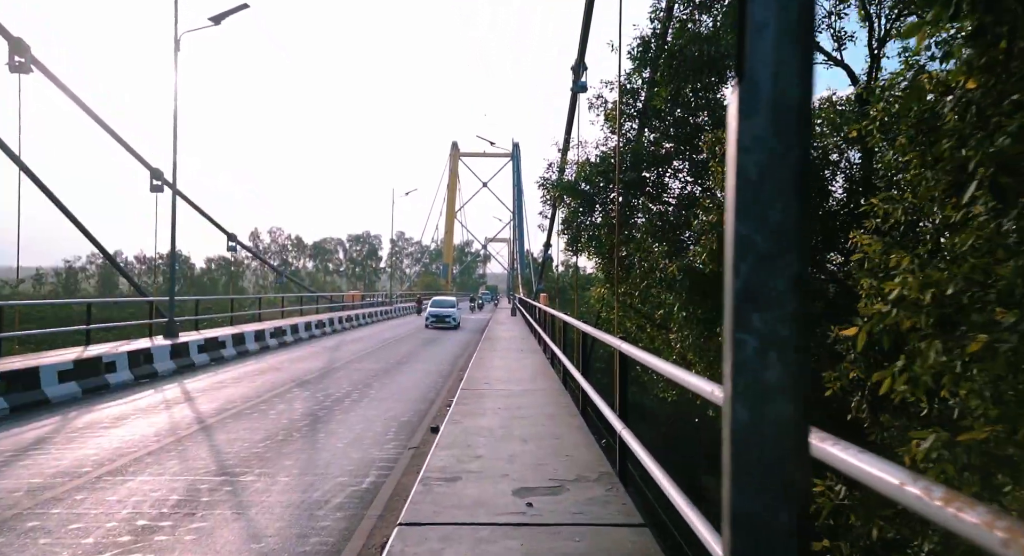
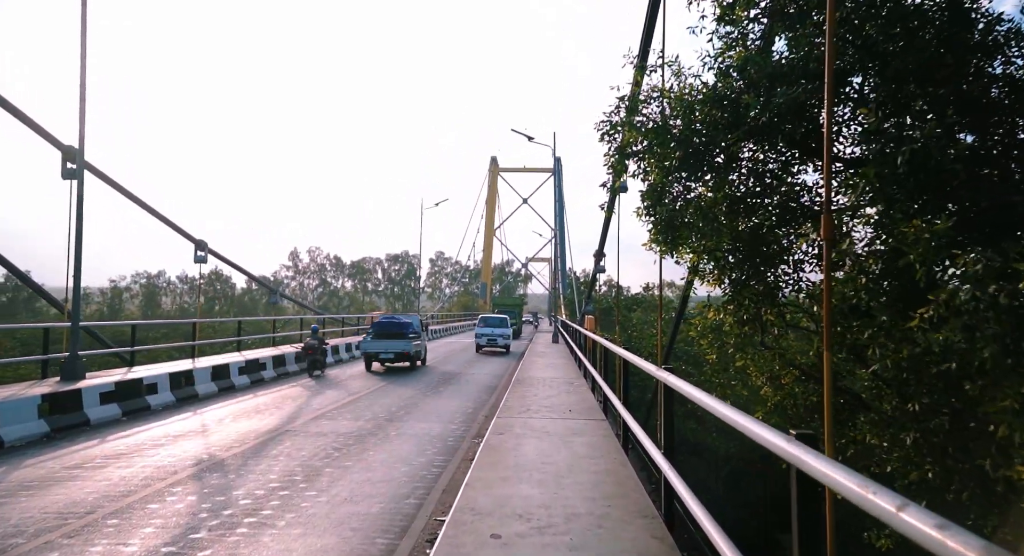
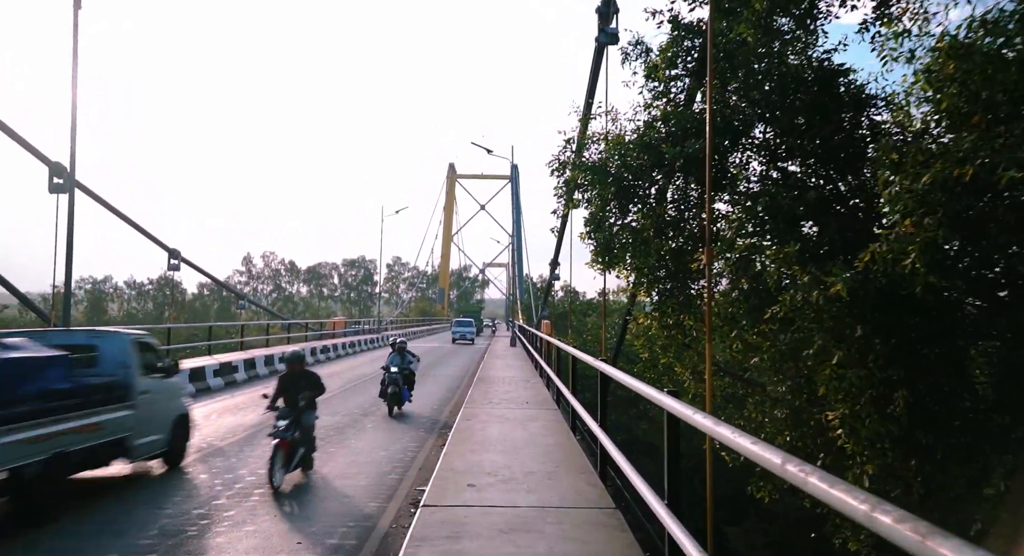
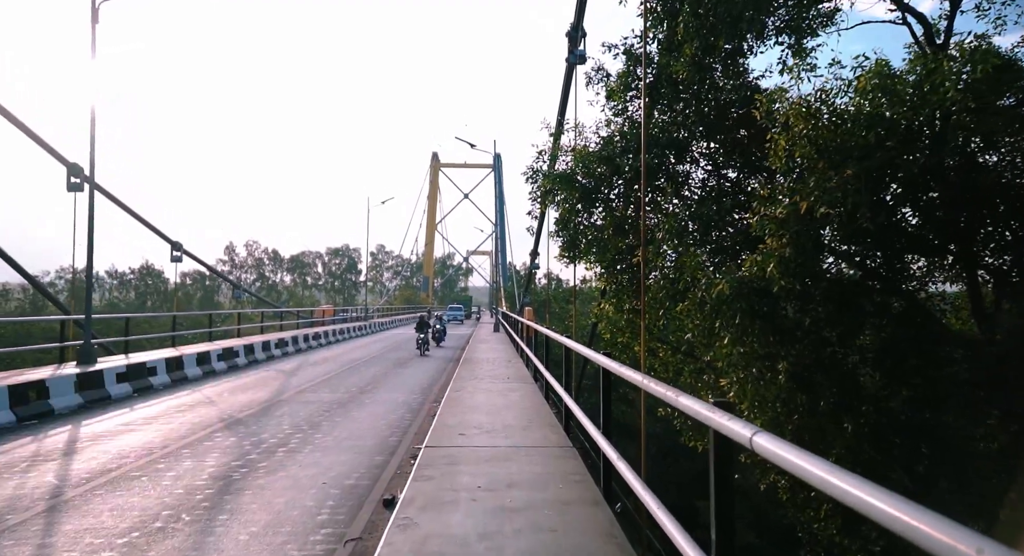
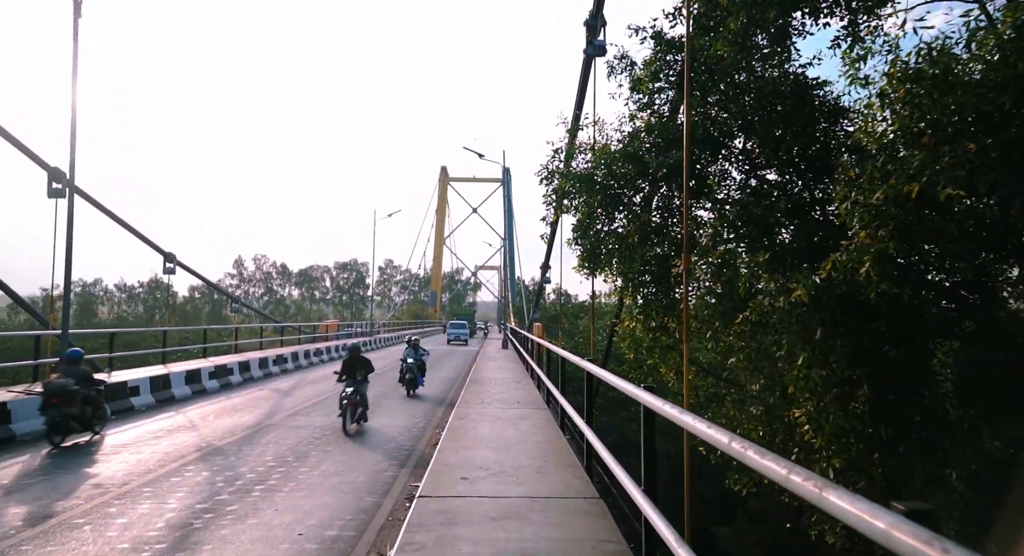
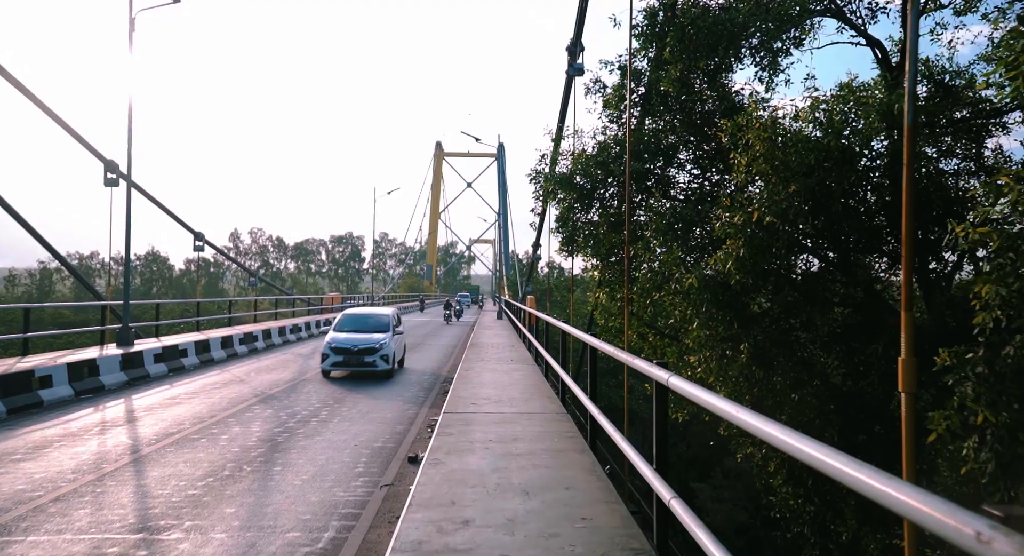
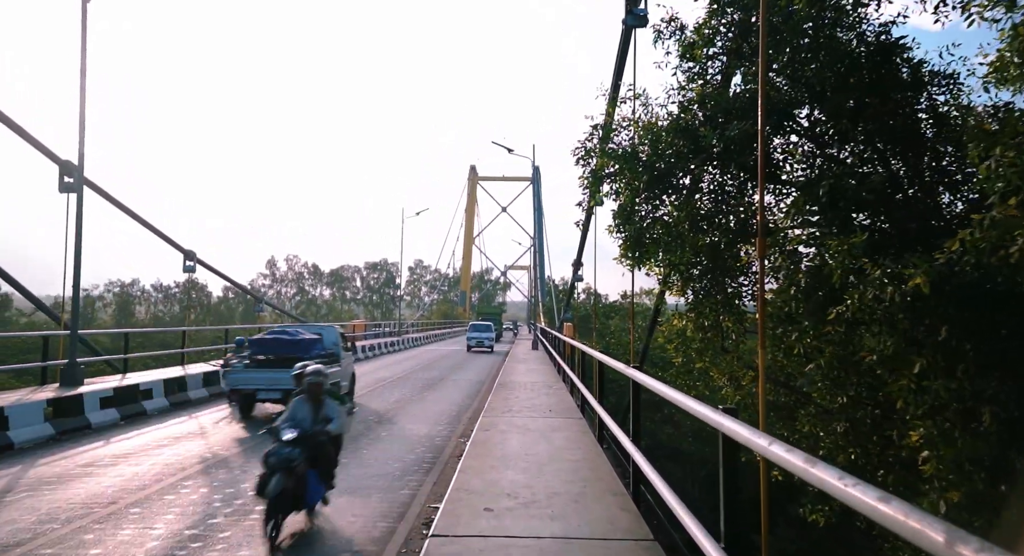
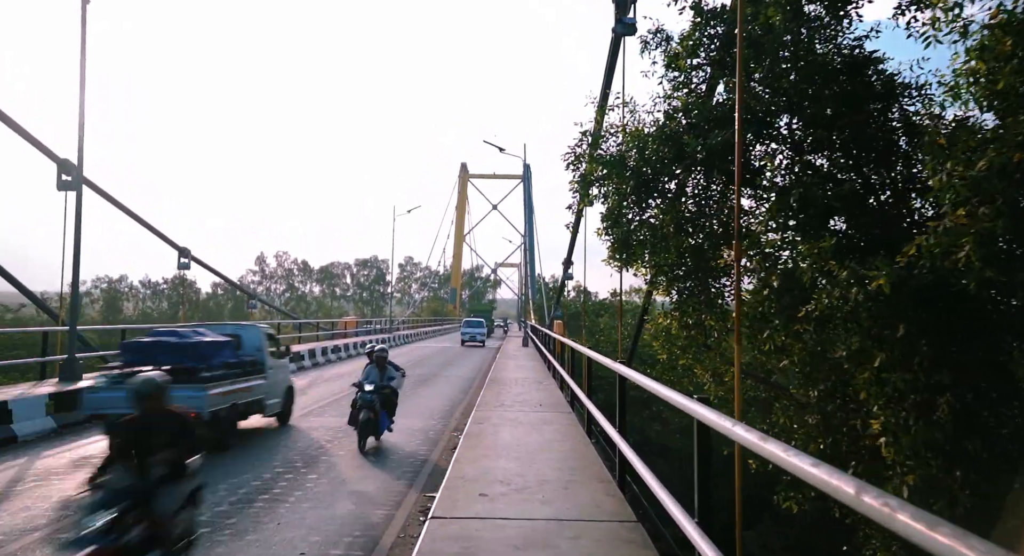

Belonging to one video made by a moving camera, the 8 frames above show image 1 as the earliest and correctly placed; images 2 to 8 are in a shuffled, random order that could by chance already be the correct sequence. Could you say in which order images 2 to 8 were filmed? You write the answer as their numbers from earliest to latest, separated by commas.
6, 4, 5, 3, 8, 7, 2
